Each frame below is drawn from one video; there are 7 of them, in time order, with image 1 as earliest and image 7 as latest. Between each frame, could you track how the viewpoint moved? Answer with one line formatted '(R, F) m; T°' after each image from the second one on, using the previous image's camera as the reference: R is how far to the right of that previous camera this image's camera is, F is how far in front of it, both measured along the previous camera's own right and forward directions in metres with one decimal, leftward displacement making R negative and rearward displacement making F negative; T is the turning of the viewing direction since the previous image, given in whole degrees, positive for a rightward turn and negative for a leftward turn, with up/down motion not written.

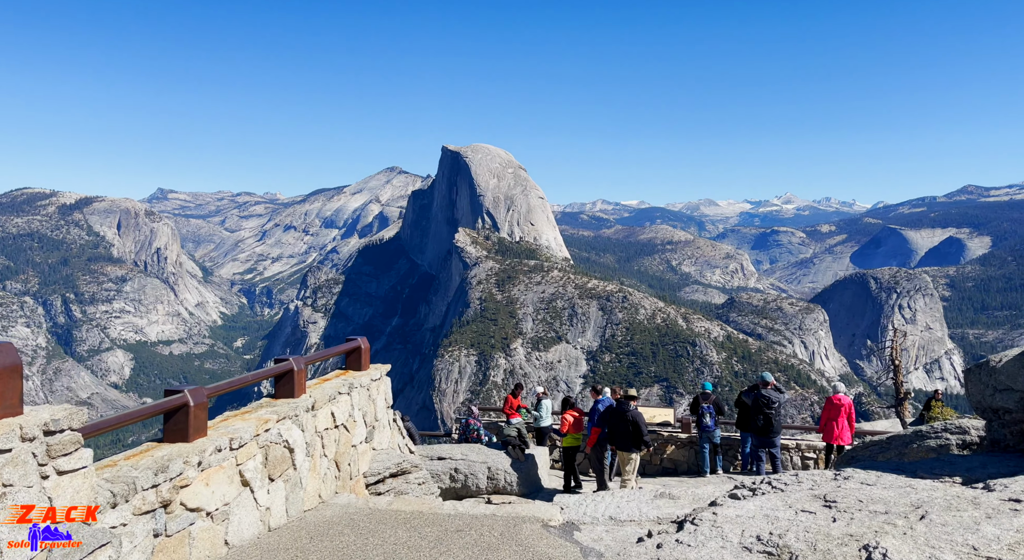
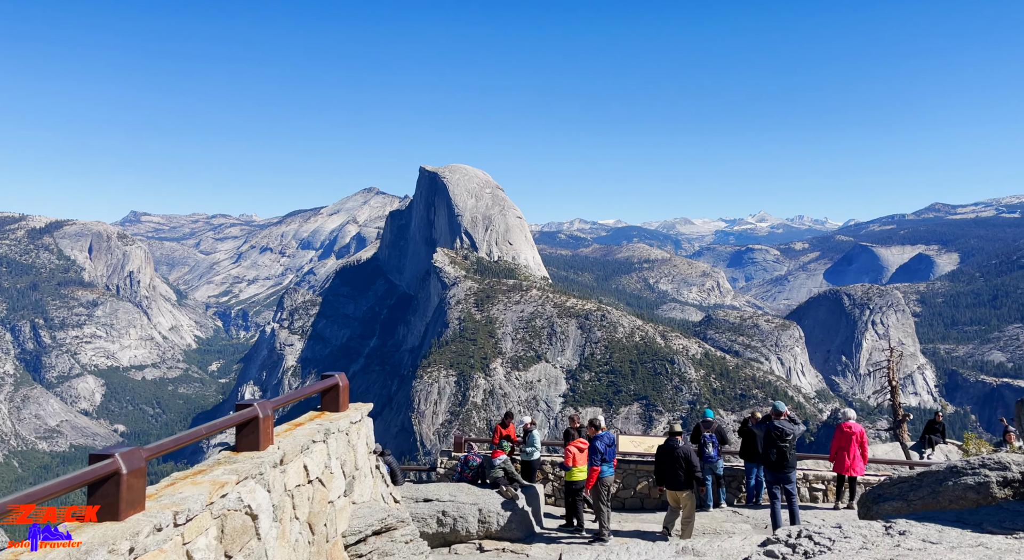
(-0.3, +1.8) m; +1°
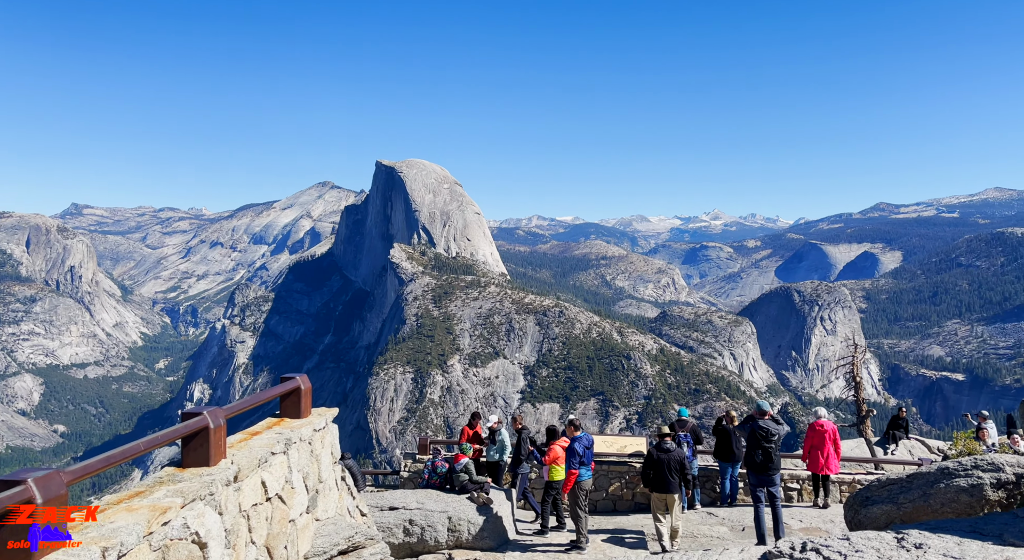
(-0.3, +1.3) m; +3°
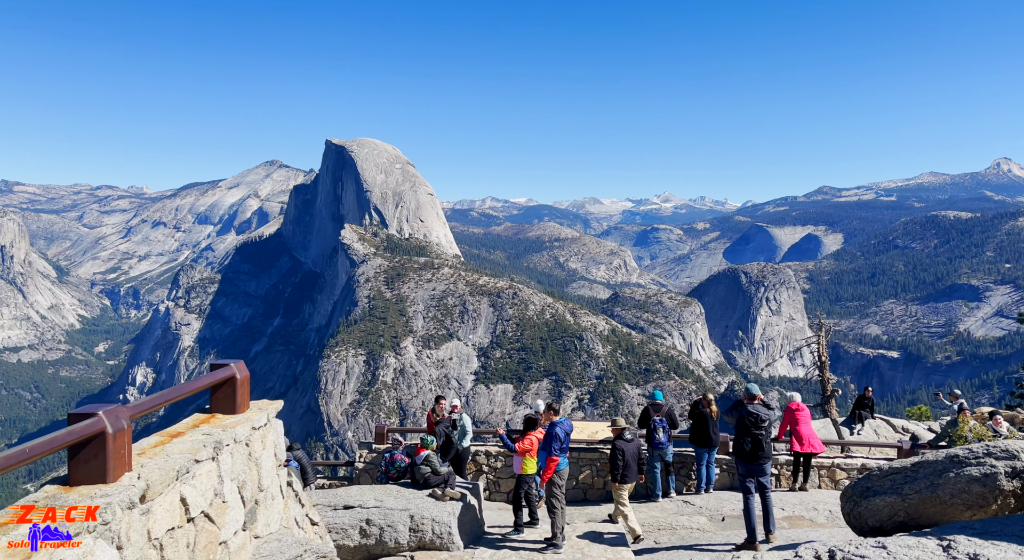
(-0.3, +1.9) m; +3°
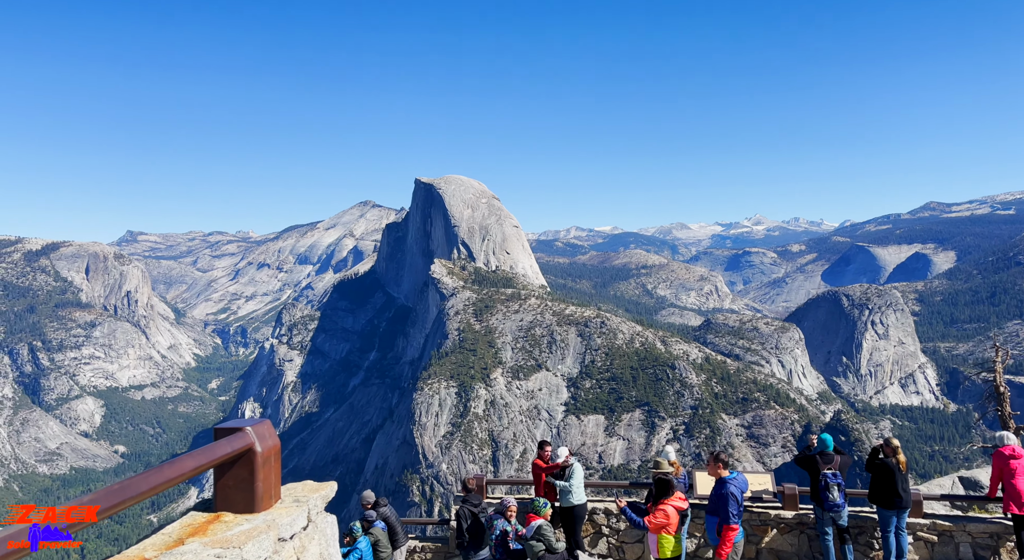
(+0.6, -3.1) m; -6°
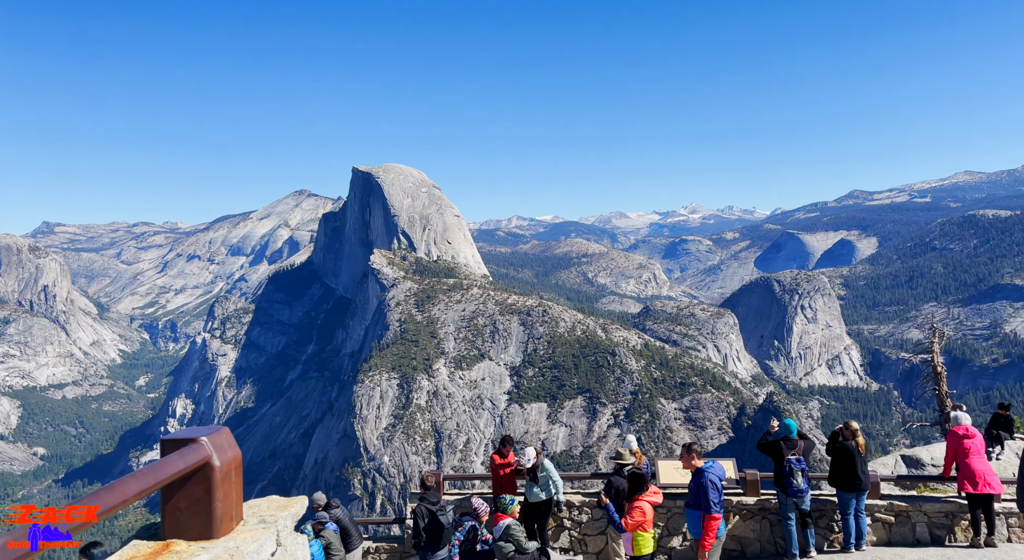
(-0.1, +2.1) m; +4°
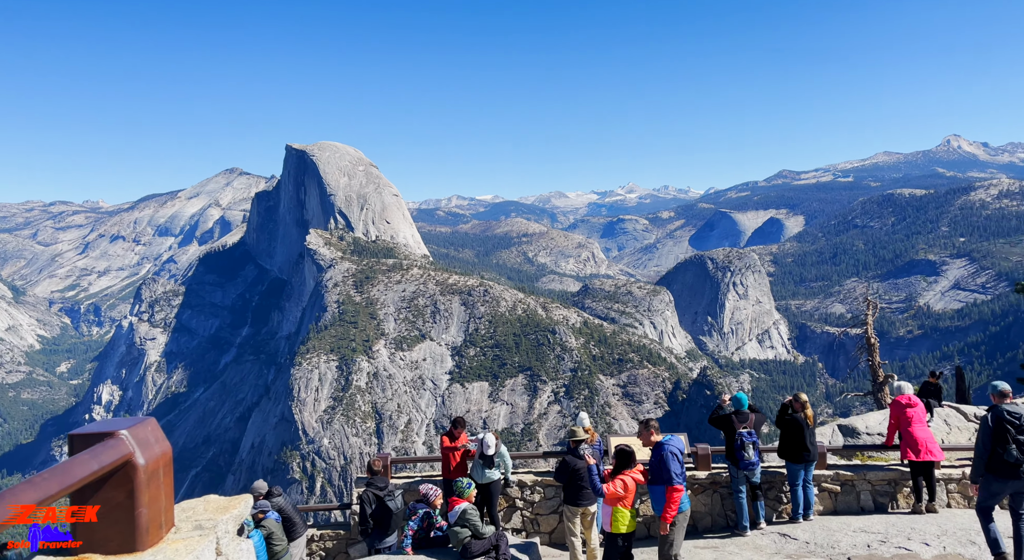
(0.0, +1.6) m; +4°
